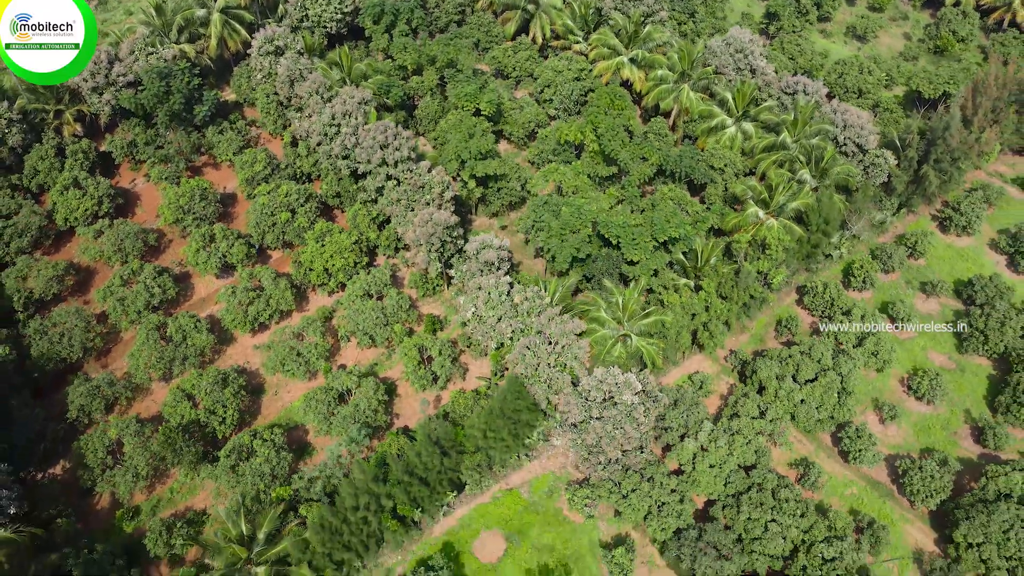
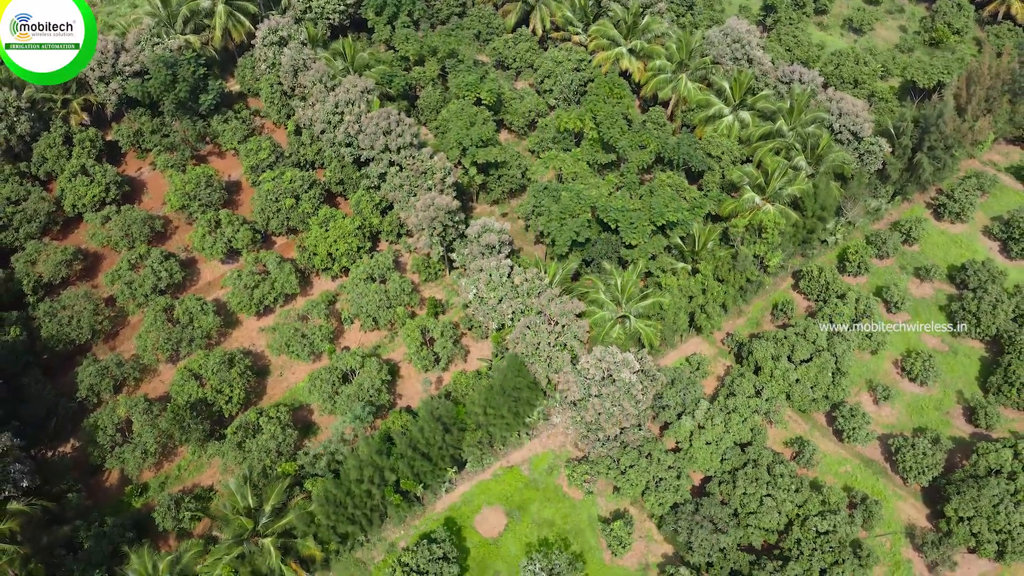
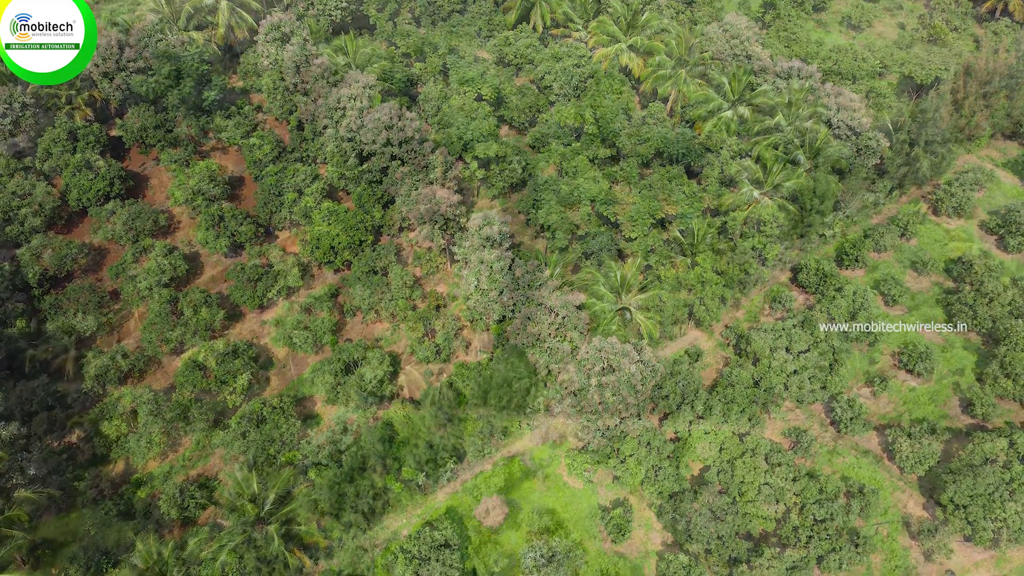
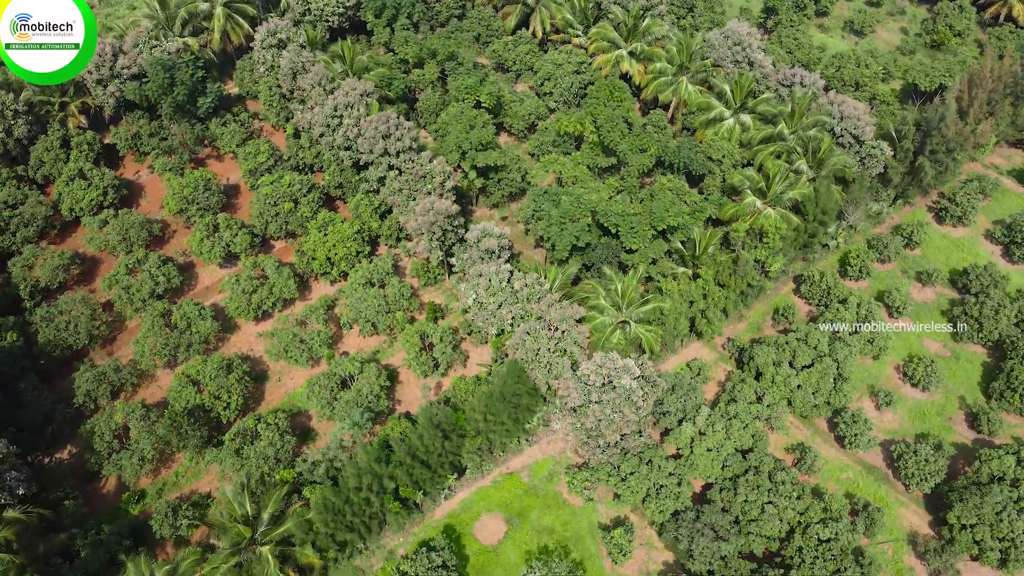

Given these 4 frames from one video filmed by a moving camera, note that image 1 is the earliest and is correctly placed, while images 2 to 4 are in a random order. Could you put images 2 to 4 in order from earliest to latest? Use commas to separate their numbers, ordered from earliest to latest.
4, 2, 3
